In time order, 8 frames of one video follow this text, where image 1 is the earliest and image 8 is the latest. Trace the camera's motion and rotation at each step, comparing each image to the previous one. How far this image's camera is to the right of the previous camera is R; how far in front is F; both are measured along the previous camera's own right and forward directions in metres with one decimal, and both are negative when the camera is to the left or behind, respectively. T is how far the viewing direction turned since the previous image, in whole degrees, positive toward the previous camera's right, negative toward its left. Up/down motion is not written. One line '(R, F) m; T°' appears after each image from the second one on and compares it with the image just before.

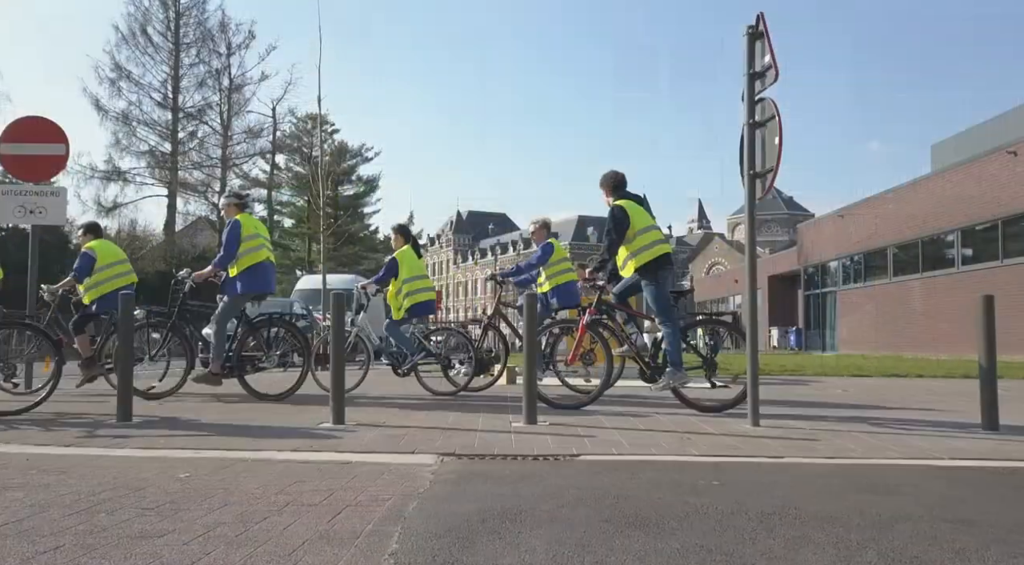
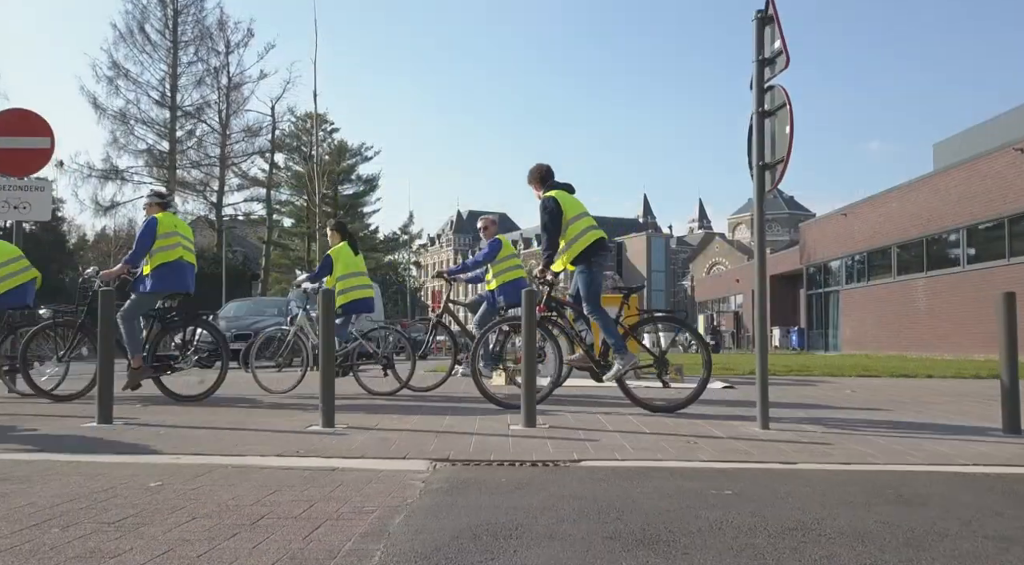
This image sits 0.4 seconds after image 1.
(0.0, +0.4) m; 0°
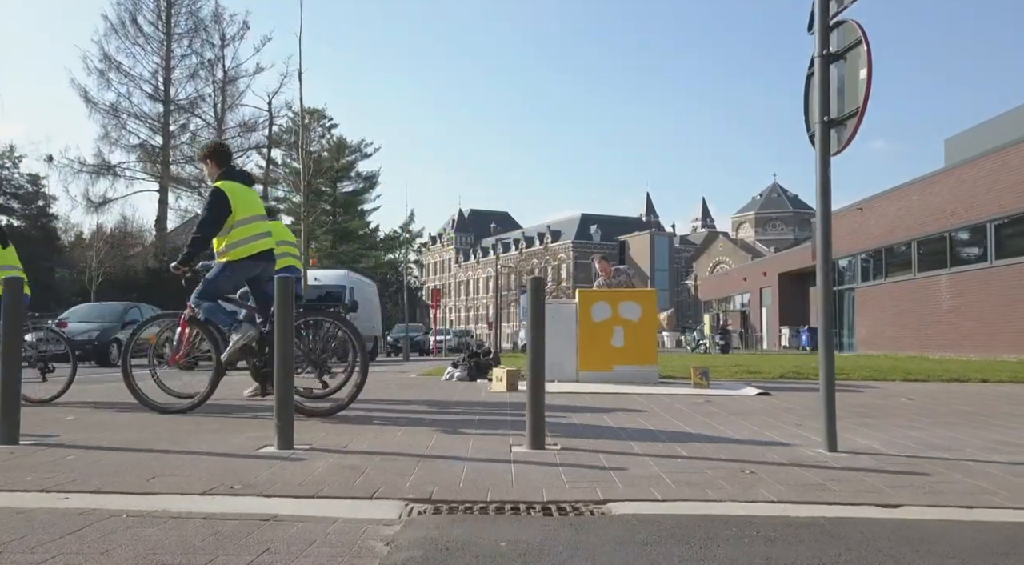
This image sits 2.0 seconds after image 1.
(0.0, +1.7) m; 0°
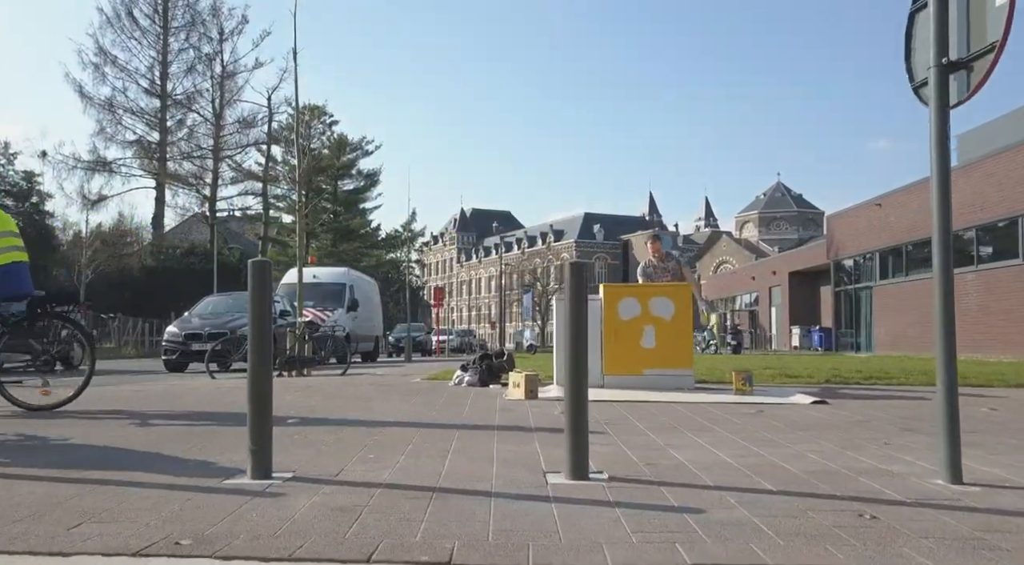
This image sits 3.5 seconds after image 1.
(-0.2, +1.4) m; 0°
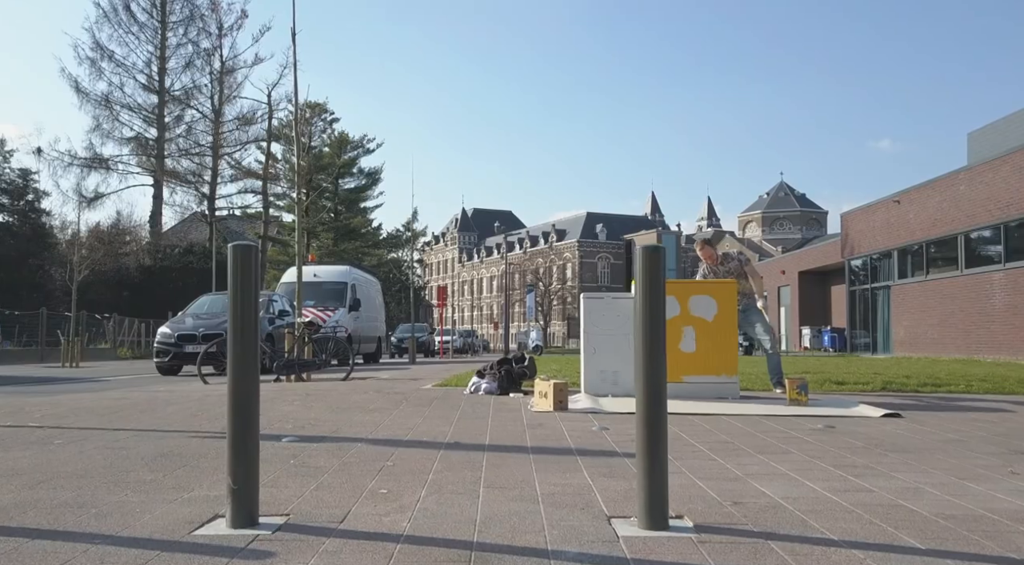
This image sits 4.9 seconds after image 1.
(-0.3, +1.2) m; 0°
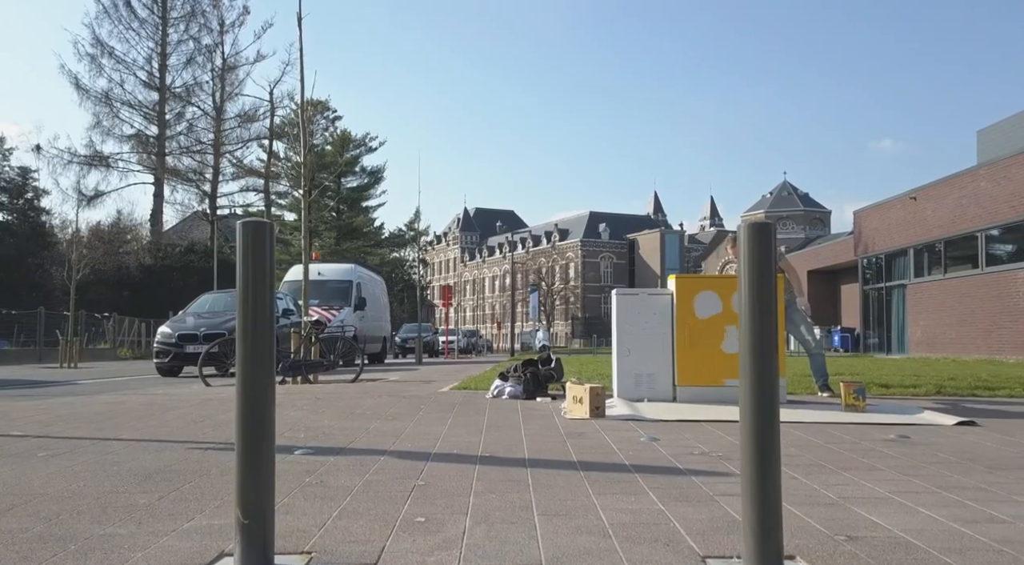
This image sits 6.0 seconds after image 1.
(-0.3, +0.8) m; 0°
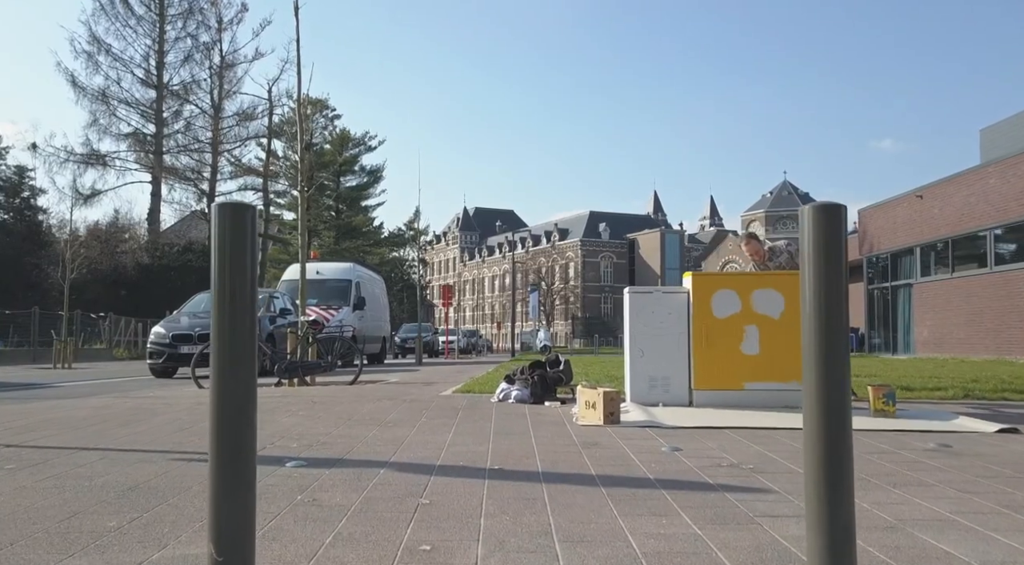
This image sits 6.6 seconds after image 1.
(-0.1, +0.5) m; 0°
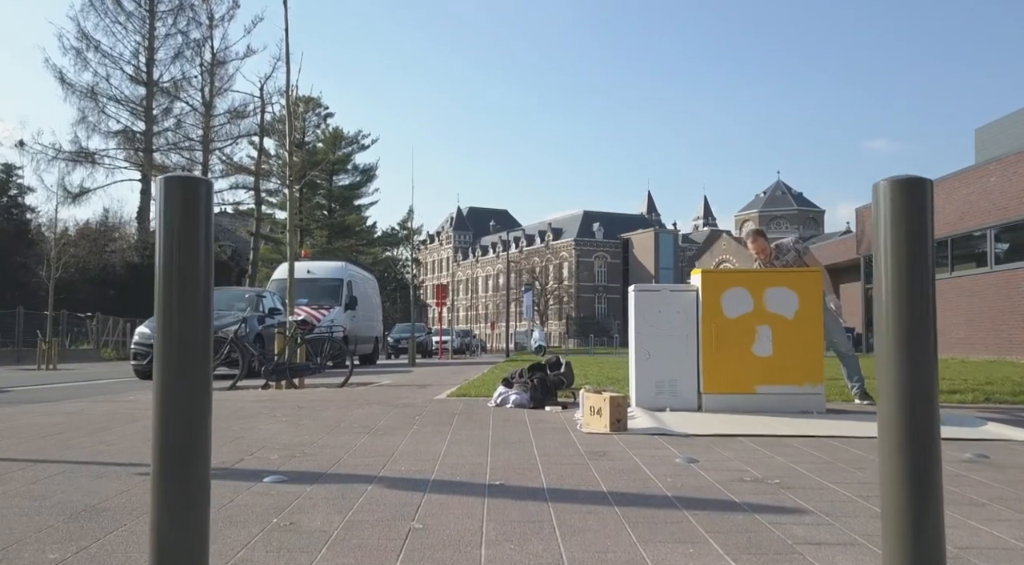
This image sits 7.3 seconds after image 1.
(0.0, +0.5) m; 0°
